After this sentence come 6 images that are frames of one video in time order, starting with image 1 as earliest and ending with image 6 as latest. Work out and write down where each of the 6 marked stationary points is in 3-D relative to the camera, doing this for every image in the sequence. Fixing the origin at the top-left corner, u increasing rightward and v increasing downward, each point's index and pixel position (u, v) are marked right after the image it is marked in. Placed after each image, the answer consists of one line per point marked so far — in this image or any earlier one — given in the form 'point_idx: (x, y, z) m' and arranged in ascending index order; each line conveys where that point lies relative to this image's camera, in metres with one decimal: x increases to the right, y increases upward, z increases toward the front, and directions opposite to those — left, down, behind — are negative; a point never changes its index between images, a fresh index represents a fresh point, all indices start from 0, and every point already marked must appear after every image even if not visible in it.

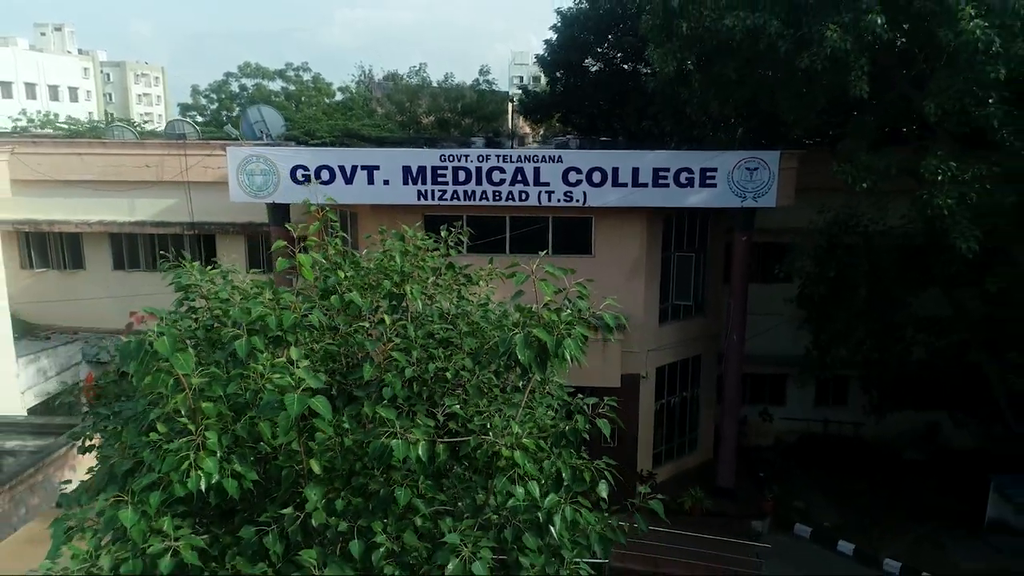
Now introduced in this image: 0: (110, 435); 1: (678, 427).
0: (-2.0, -0.7, +3.8) m
1: (+2.4, -2.0, +11.4) m
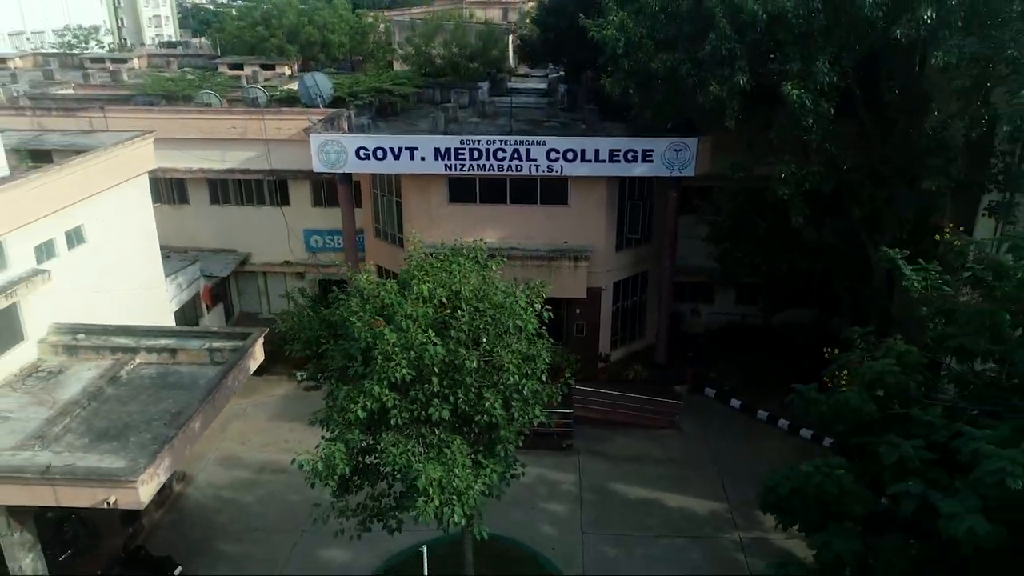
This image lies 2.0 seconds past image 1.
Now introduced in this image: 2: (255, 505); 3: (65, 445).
0: (-2.0, -0.7, +8.3) m
1: (+2.4, -0.7, +16.0) m
2: (-3.9, -3.3, +11.8) m
3: (-5.3, -1.8, +9.1) m
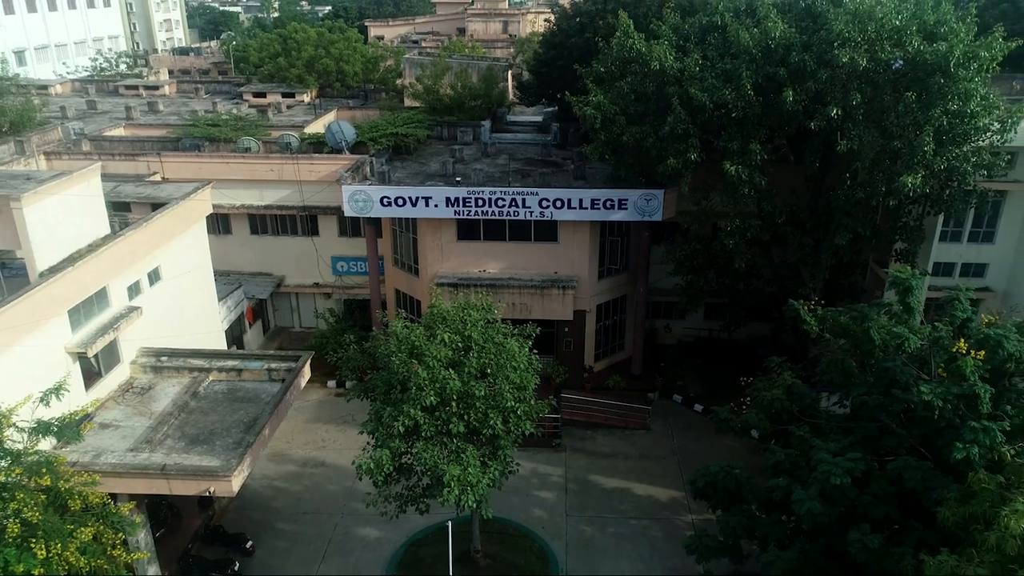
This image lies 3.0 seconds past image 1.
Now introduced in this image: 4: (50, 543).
0: (-2.0, -1.3, +11.1) m
1: (+2.4, -1.2, +18.8) m
2: (-4.0, -3.9, +14.6) m
3: (-5.3, -2.5, +11.9) m
4: (-4.8, -2.7, +8.1) m
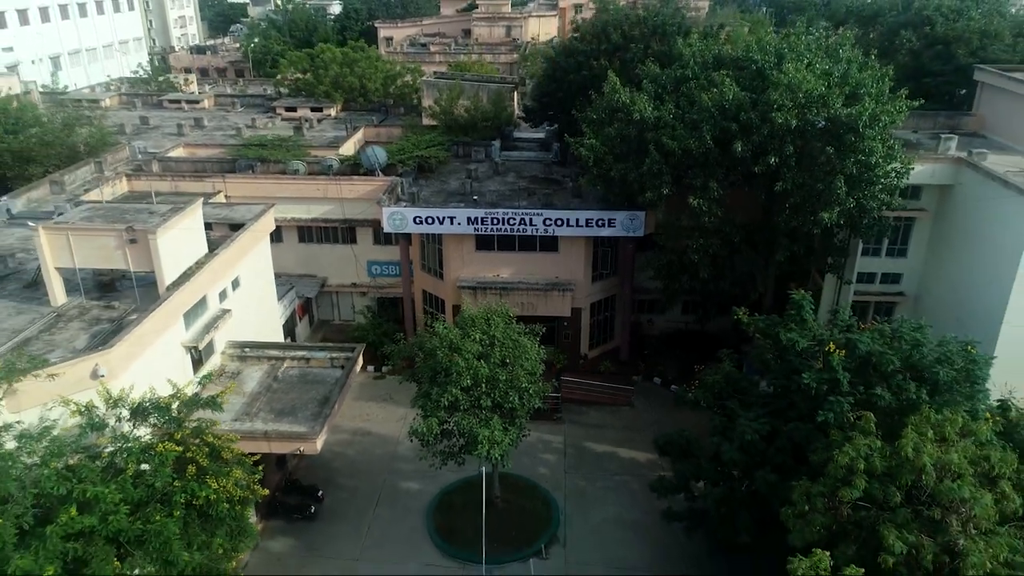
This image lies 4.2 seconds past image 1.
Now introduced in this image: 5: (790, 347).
0: (-1.8, -1.5, +14.8) m
1: (+2.6, -1.2, +22.5) m
2: (-3.7, -4.0, +18.4) m
3: (-5.1, -2.6, +15.6) m
4: (-4.6, -2.9, +11.9) m
5: (+4.4, -0.9, +12.2) m
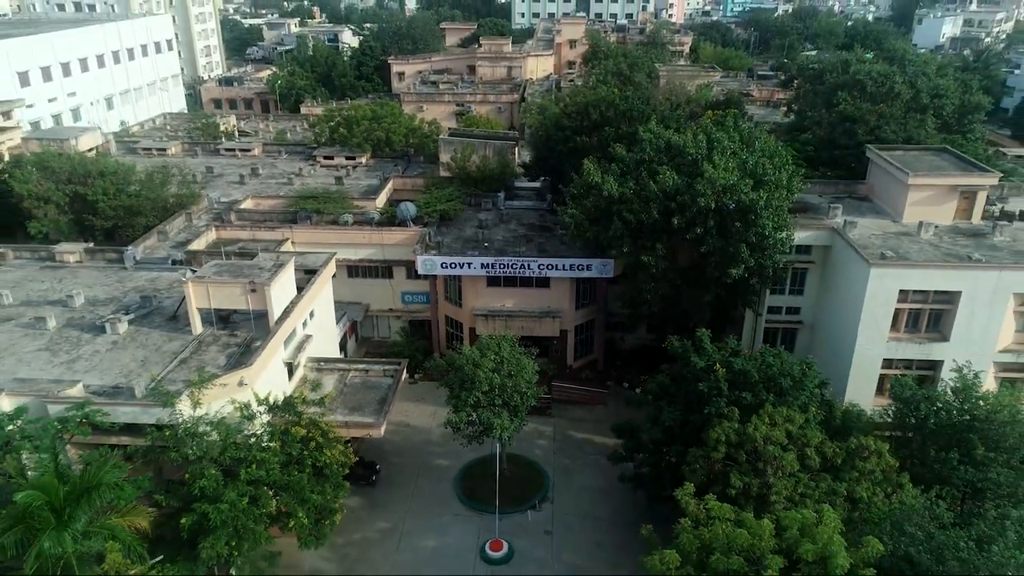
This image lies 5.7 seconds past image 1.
0: (-1.7, -2.5, +21.5) m
1: (+2.7, -2.2, +29.1) m
2: (-3.6, -5.0, +25.1) m
3: (-5.0, -3.6, +22.3) m
4: (-4.5, -3.9, +18.5) m
5: (+4.5, -1.9, +18.9) m
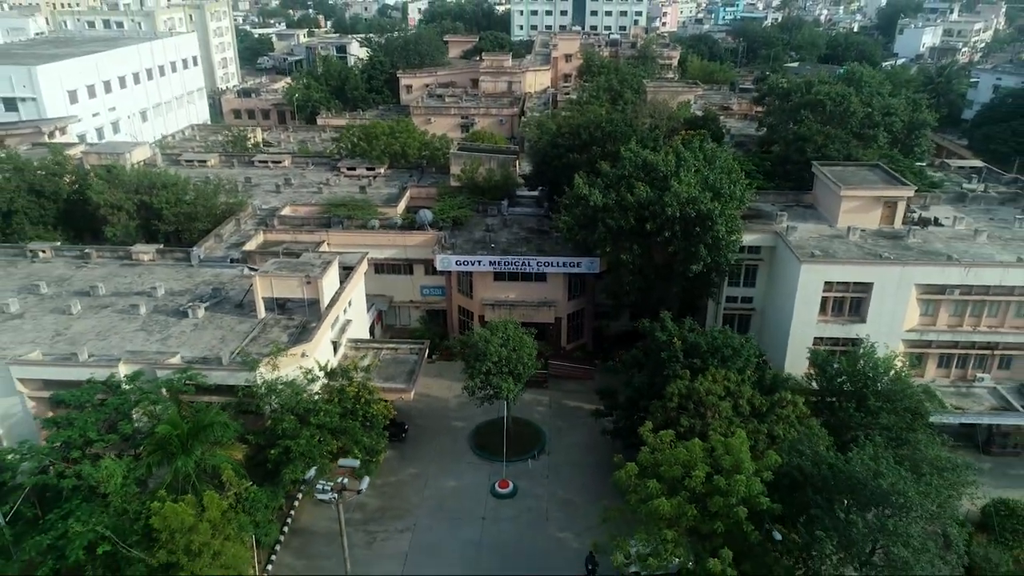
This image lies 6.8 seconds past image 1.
0: (-1.6, -2.2, +26.8) m
1: (+2.8, -1.9, +34.5) m
2: (-3.5, -4.8, +30.3) m
3: (-4.9, -3.4, +27.6) m
4: (-4.3, -3.7, +23.8) m
5: (+4.7, -1.6, +24.2) m
